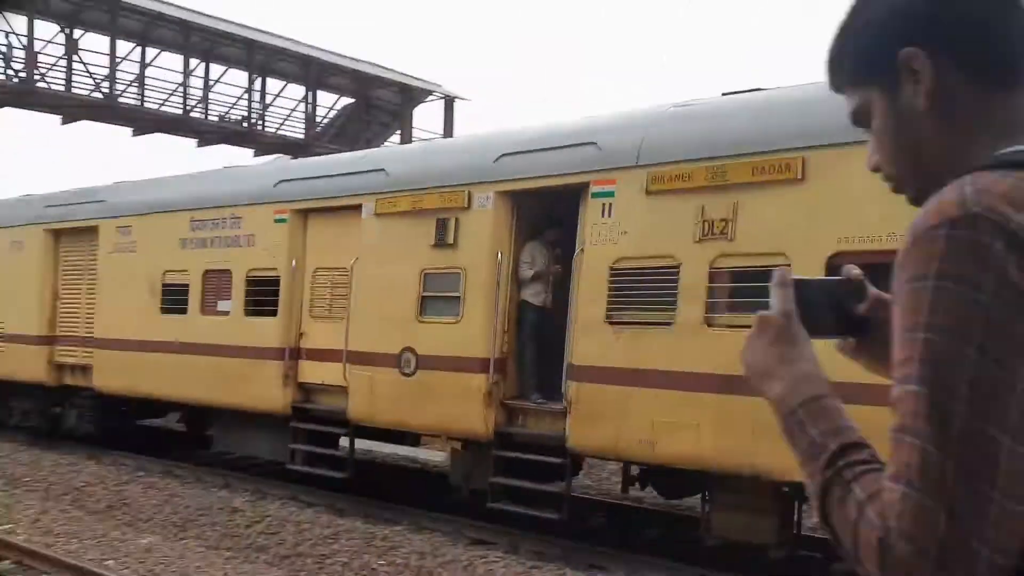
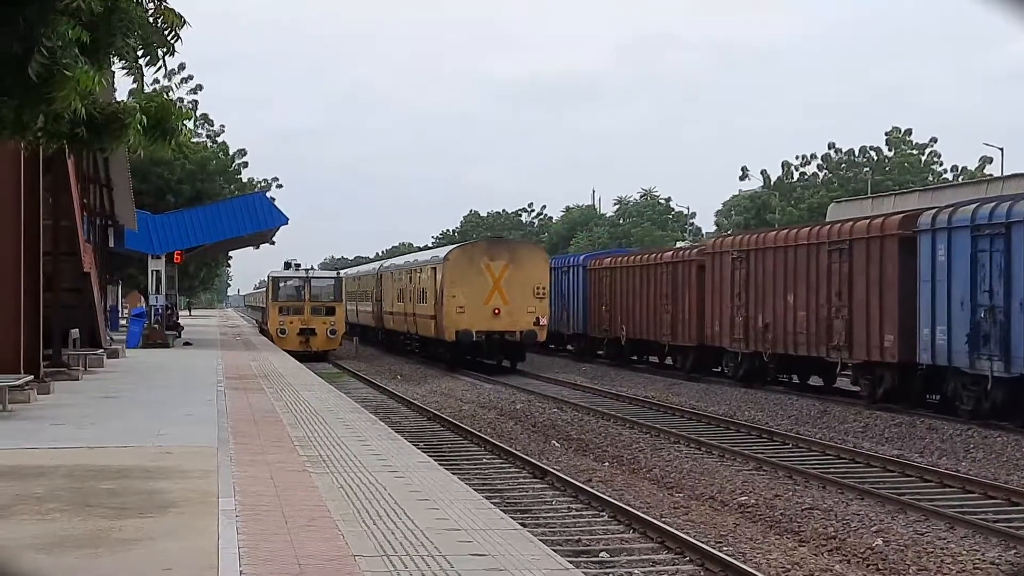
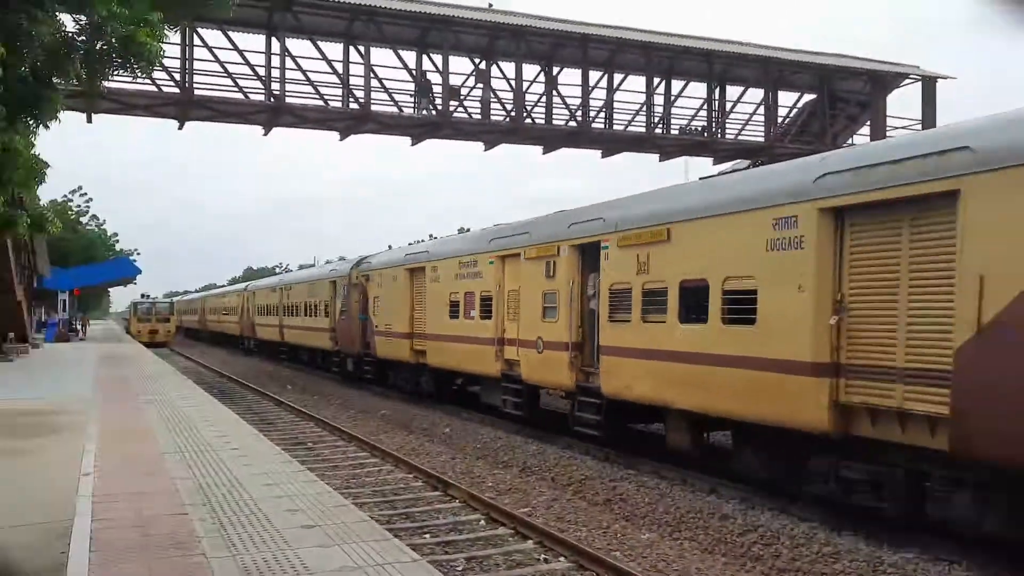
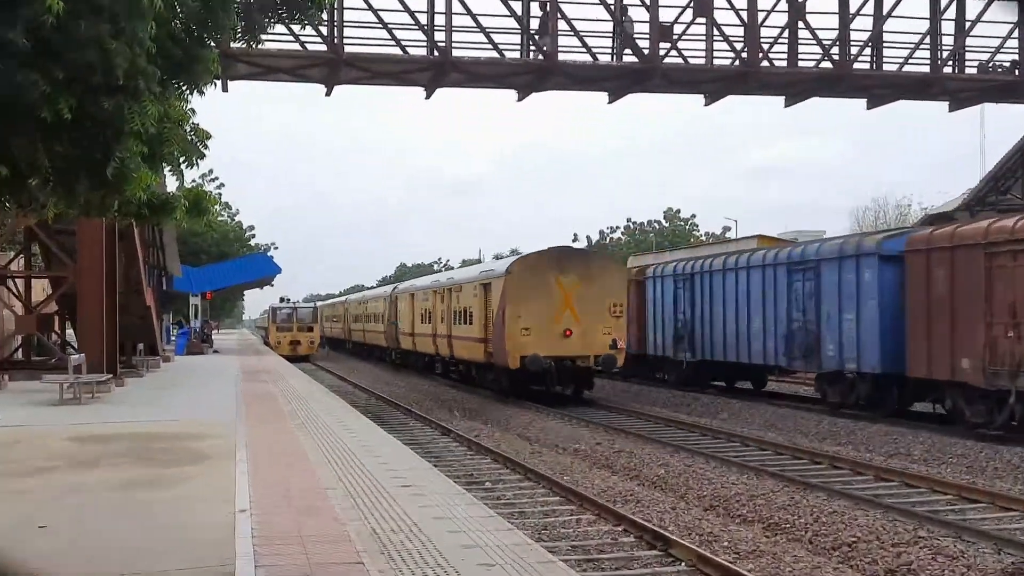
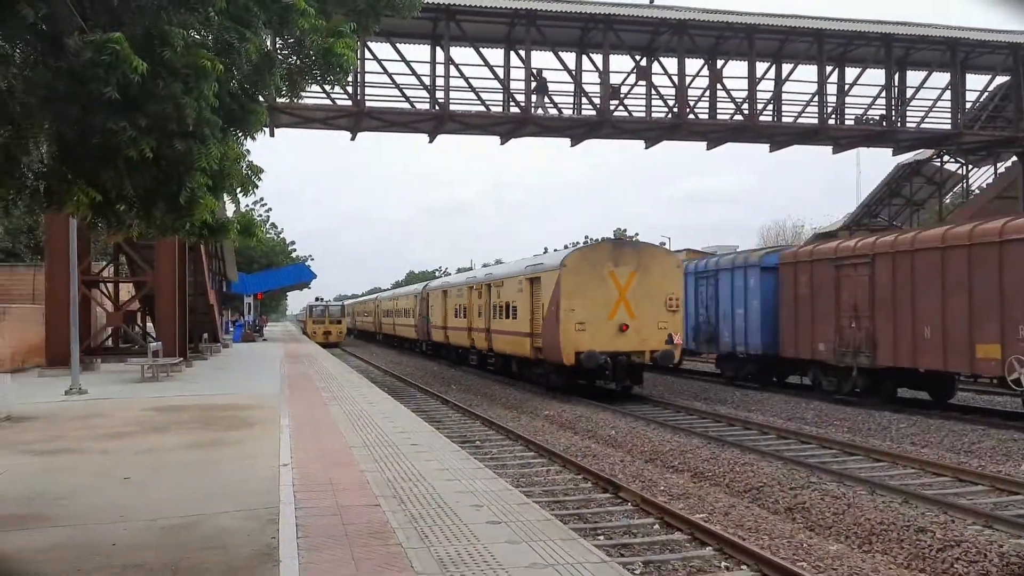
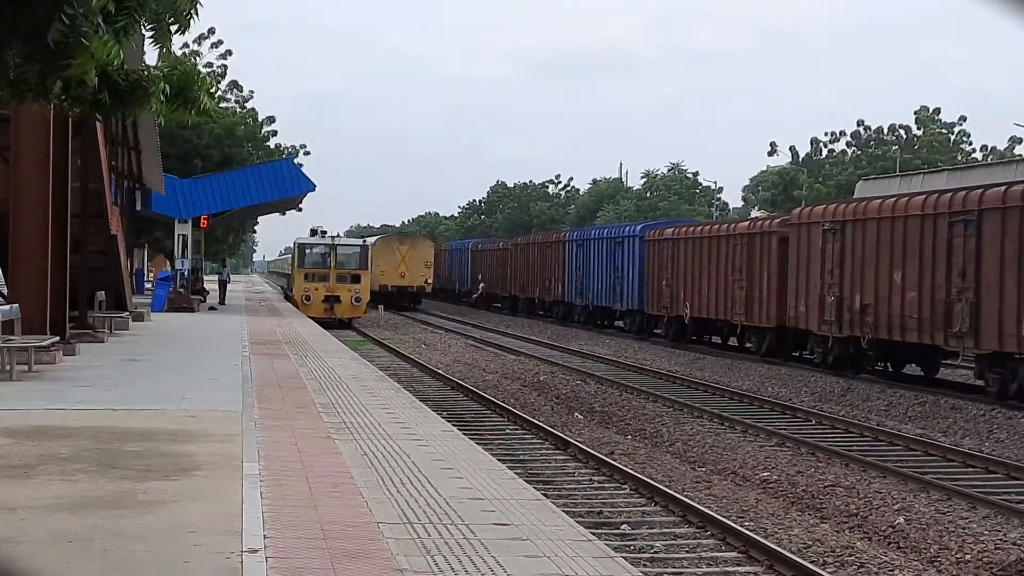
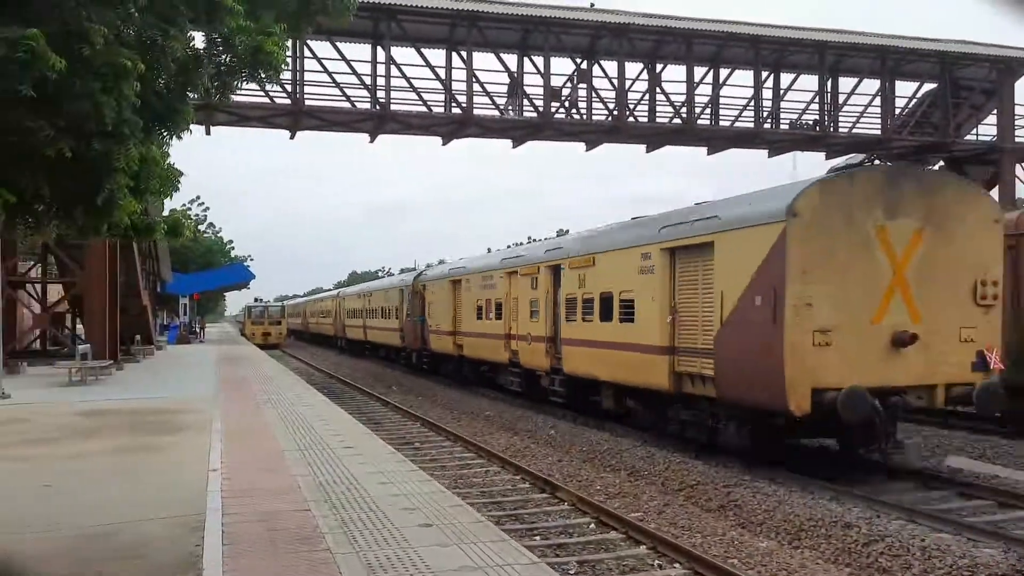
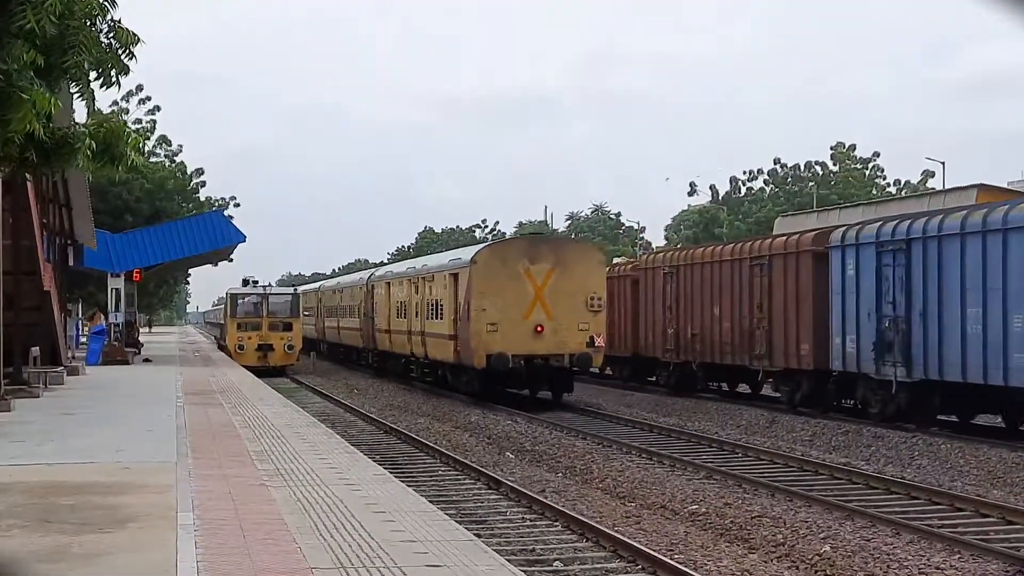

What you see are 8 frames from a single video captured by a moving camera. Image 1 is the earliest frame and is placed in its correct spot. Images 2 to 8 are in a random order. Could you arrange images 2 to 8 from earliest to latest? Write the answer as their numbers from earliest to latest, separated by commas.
3, 7, 5, 4, 8, 2, 6
